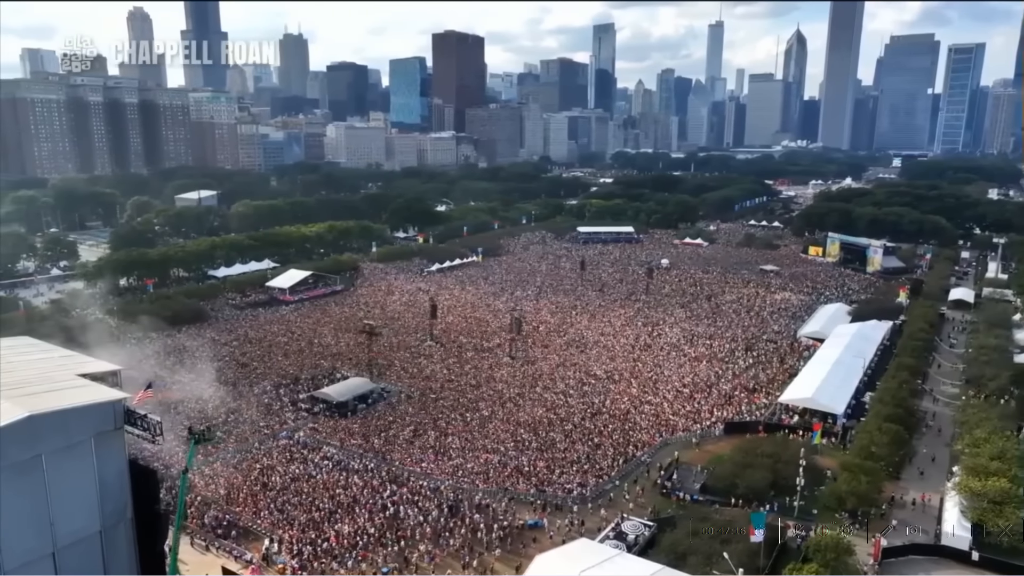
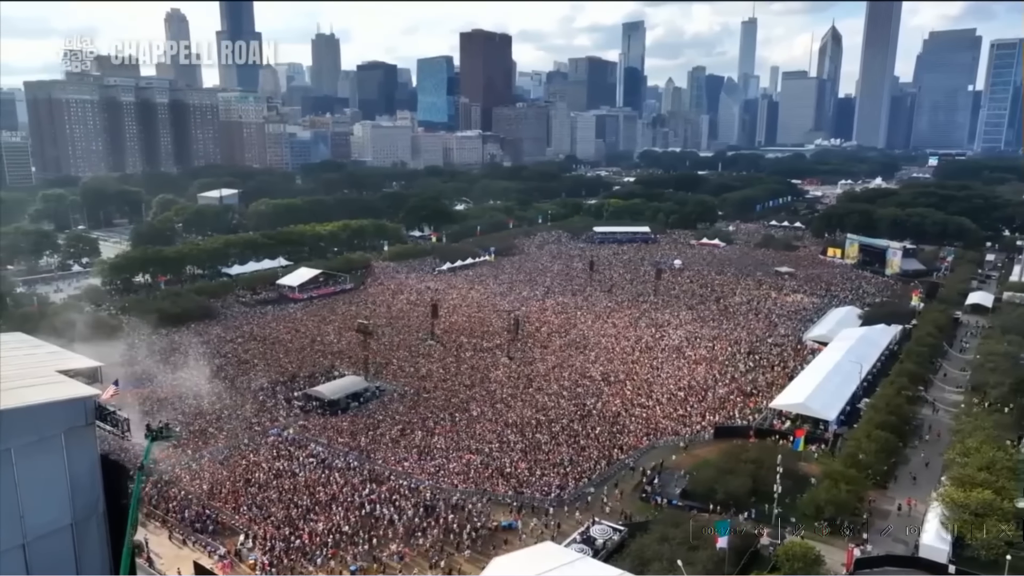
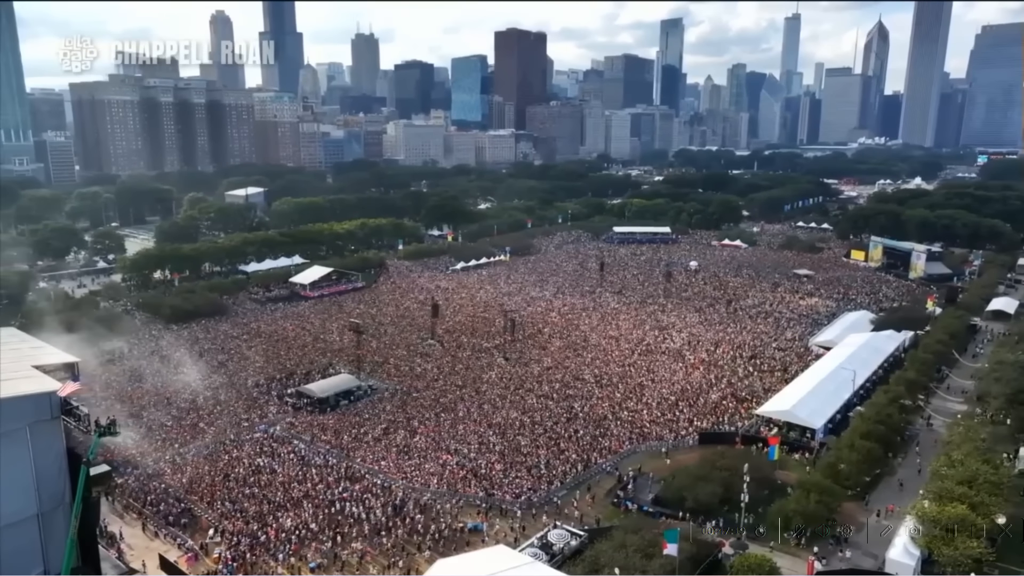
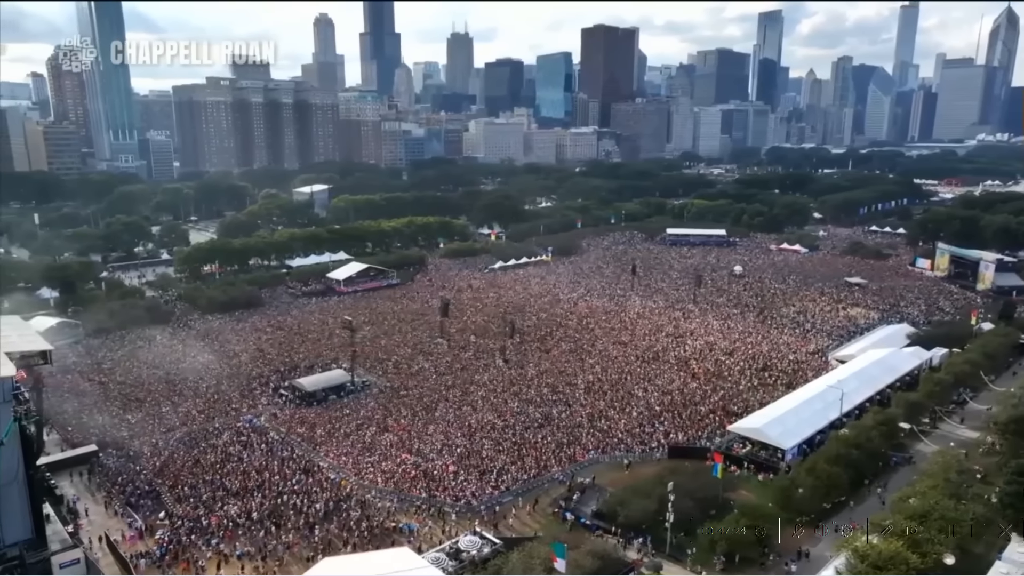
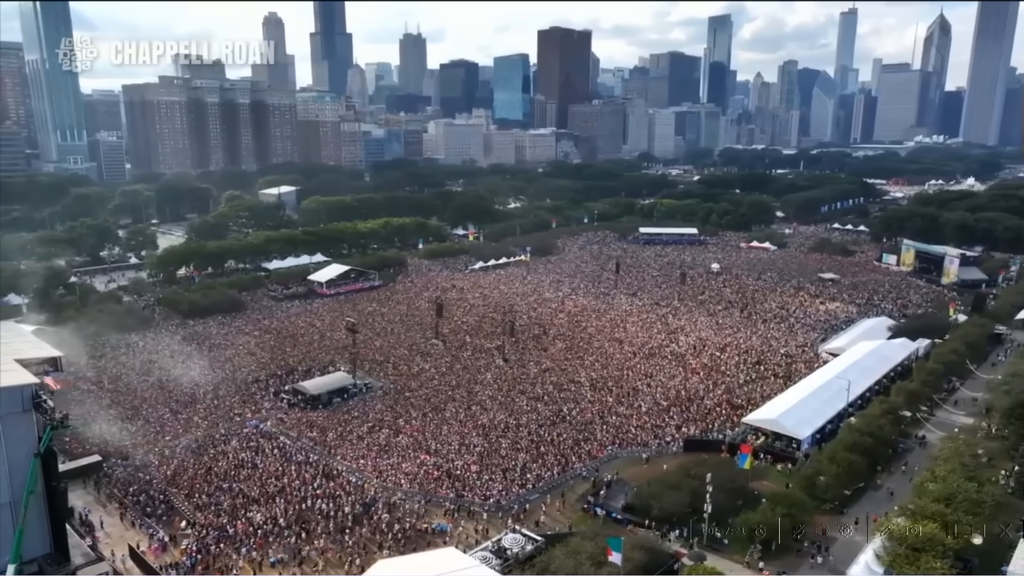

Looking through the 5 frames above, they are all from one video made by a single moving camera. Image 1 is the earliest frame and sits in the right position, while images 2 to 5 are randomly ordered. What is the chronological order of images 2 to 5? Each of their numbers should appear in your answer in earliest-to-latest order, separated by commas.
2, 3, 5, 4
